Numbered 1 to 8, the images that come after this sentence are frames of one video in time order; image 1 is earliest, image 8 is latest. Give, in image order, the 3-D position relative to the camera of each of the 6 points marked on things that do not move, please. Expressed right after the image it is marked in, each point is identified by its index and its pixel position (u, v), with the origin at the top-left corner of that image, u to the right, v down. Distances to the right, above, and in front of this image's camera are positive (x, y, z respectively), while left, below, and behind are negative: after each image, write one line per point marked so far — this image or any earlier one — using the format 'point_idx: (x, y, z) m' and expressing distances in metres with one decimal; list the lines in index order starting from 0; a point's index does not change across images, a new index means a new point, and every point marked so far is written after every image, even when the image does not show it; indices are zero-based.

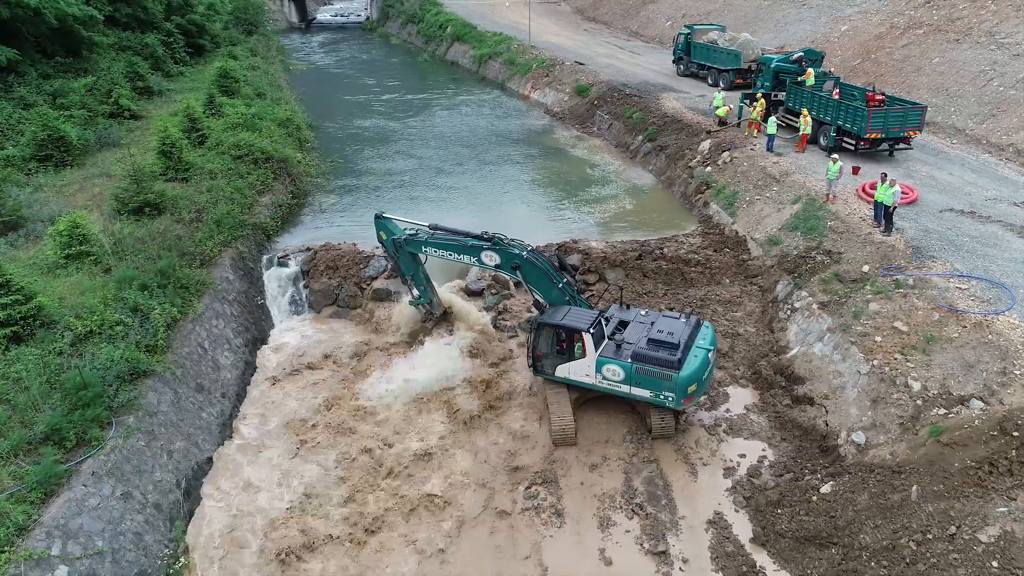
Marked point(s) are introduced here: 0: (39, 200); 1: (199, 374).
0: (-10.0, +1.9, +15.1) m
1: (-5.1, -1.4, +11.7) m
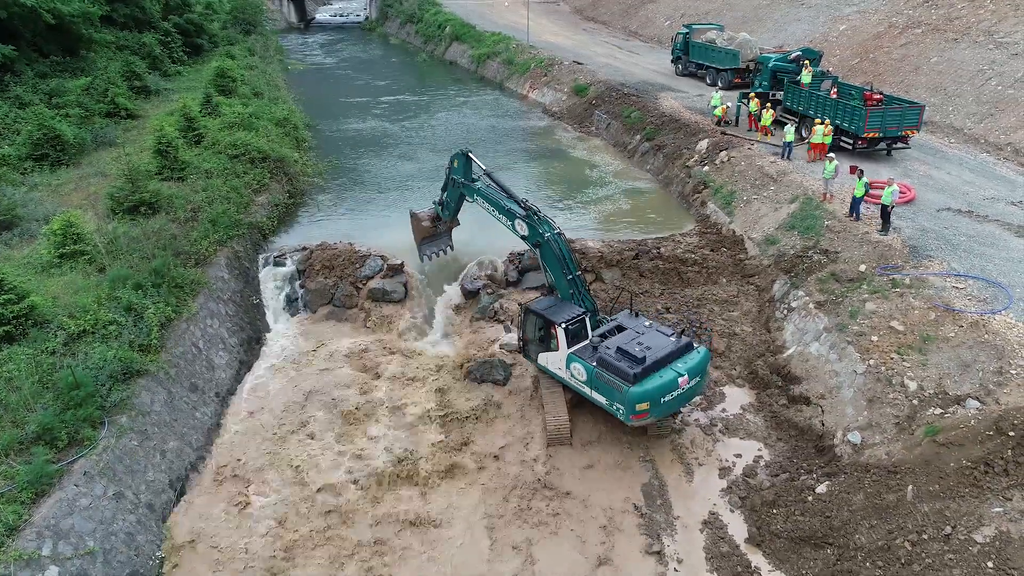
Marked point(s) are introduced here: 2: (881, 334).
0: (-10.1, +1.9, +15.1) m
1: (-5.2, -1.4, +11.6) m
2: (+5.7, -0.7, +11.1) m
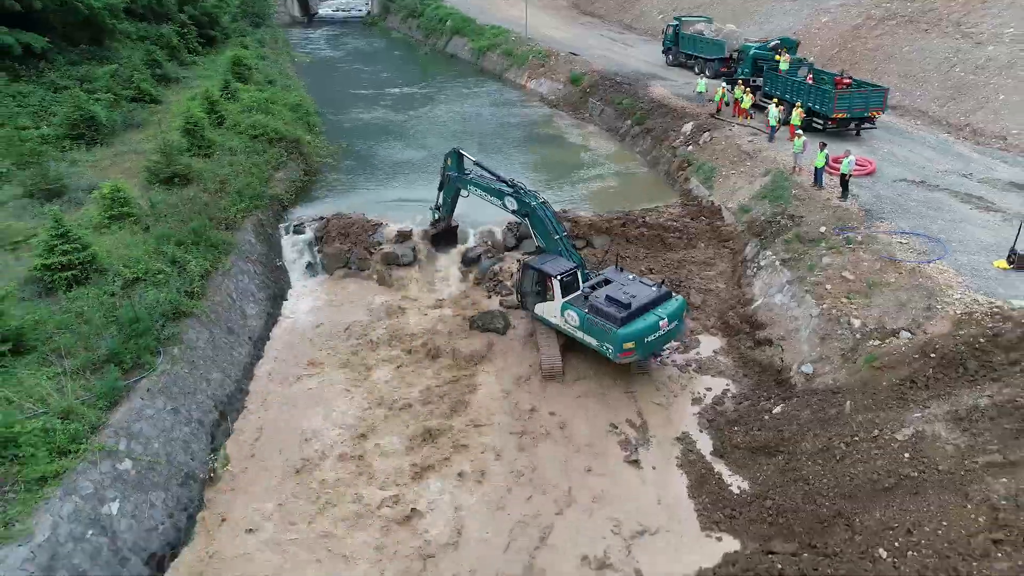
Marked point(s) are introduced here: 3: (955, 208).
0: (-10.1, +2.7, +16.6) m
1: (-5.2, -0.6, +13.2) m
2: (+5.7, +0.1, +12.7) m
3: (+8.7, +1.6, +14.1) m
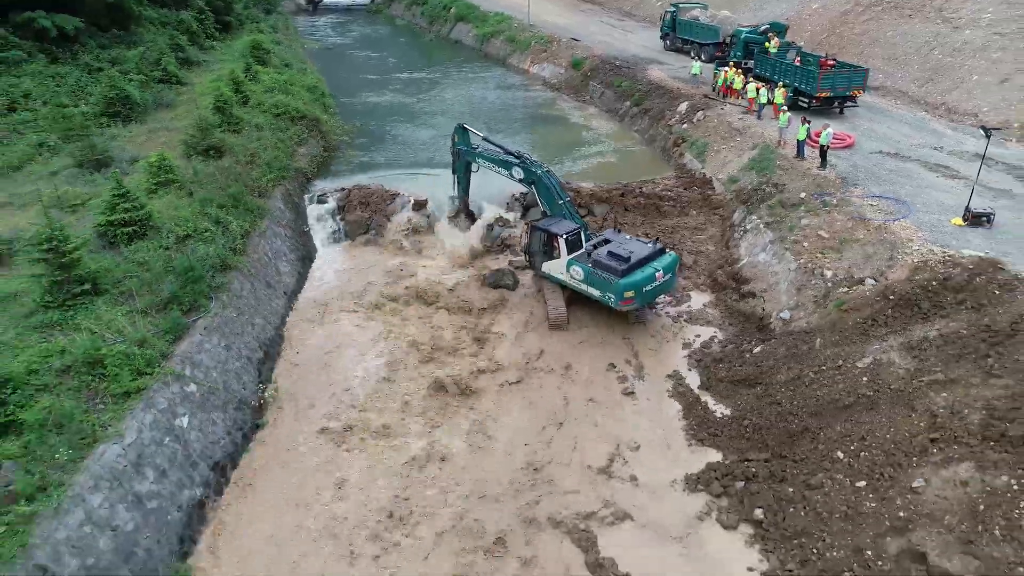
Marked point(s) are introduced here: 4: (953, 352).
0: (-9.9, +3.6, +18.0) m
1: (-5.0, +0.3, +14.6) m
2: (+5.9, +0.9, +14.1) m
3: (+8.9, +2.4, +15.5) m
4: (+6.4, -0.9, +10.4) m
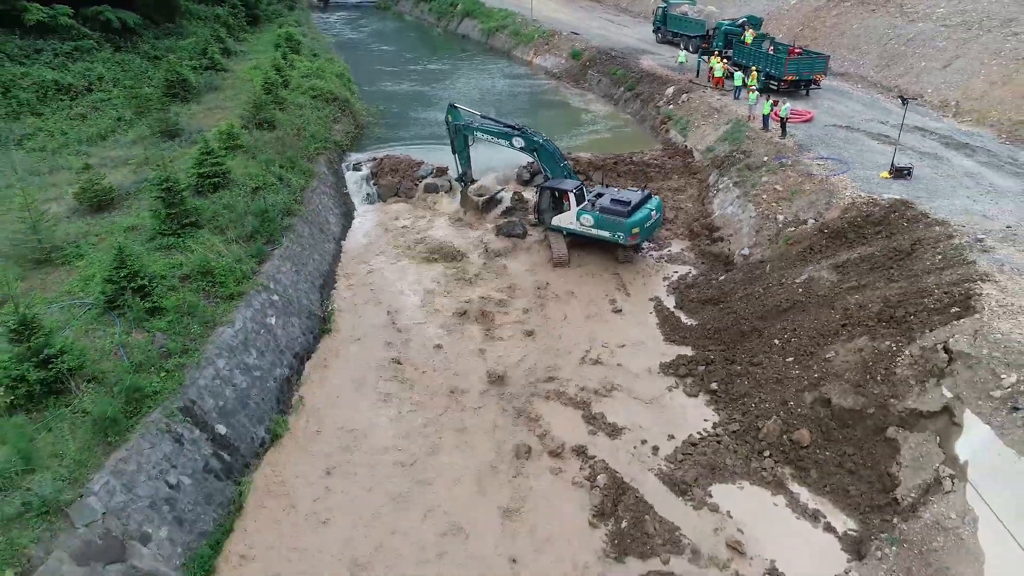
0: (-9.7, +5.0, +21.1) m
1: (-4.7, +1.6, +17.7) m
2: (+6.2, +2.3, +17.2) m
3: (+9.2, +3.8, +18.6) m
4: (+6.7, +0.4, +13.4) m
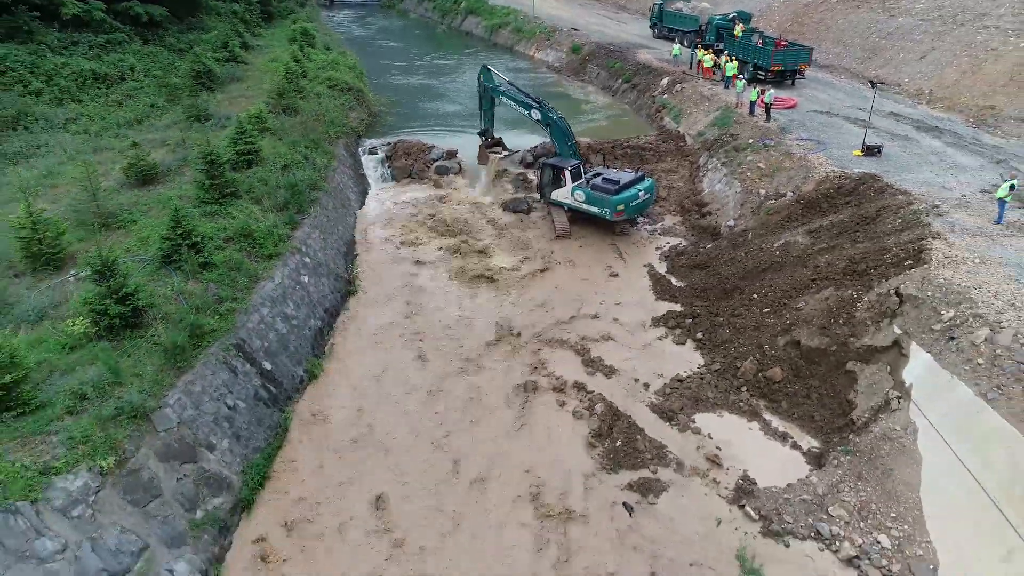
0: (-9.5, +5.8, +22.7) m
1: (-4.6, +2.4, +19.3) m
2: (+6.3, +3.1, +18.8) m
3: (+9.3, +4.6, +20.2) m
4: (+6.8, +1.2, +15.0) m
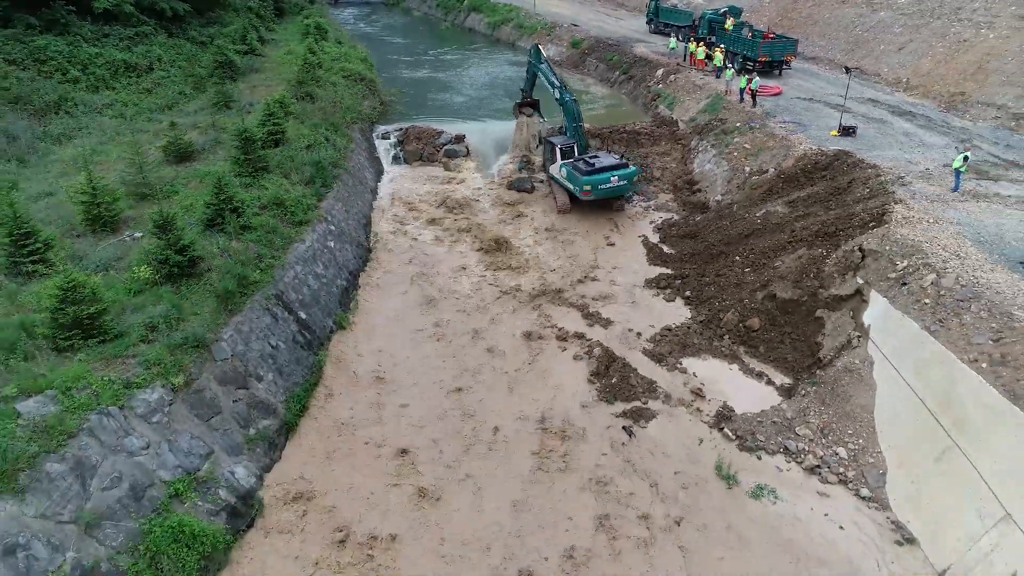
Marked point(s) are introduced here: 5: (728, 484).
0: (-9.4, +6.6, +24.2) m
1: (-4.4, +3.2, +20.9) m
2: (+6.5, +3.9, +20.4) m
3: (+9.5, +5.4, +21.8) m
4: (+7.0, +2.0, +16.6) m
5: (+3.4, -3.0, +11.1) m
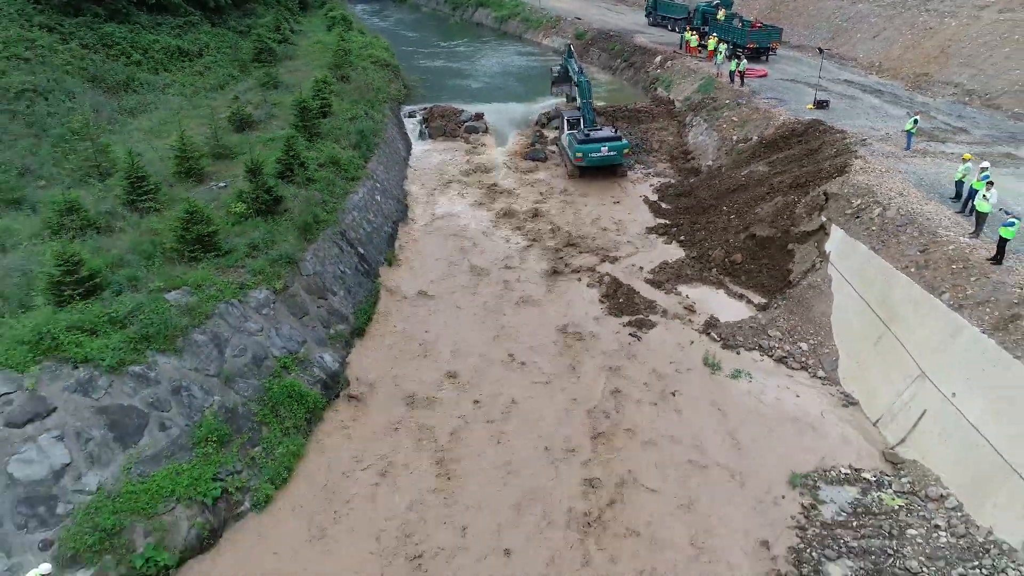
0: (-8.9, +8.0, +27.1) m
1: (-3.9, +4.7, +23.7) m
2: (+7.0, +5.3, +23.2) m
3: (+10.0, +6.8, +24.6) m
4: (+7.5, +3.5, +19.5) m
5: (+3.9, -1.6, +14.0) m
